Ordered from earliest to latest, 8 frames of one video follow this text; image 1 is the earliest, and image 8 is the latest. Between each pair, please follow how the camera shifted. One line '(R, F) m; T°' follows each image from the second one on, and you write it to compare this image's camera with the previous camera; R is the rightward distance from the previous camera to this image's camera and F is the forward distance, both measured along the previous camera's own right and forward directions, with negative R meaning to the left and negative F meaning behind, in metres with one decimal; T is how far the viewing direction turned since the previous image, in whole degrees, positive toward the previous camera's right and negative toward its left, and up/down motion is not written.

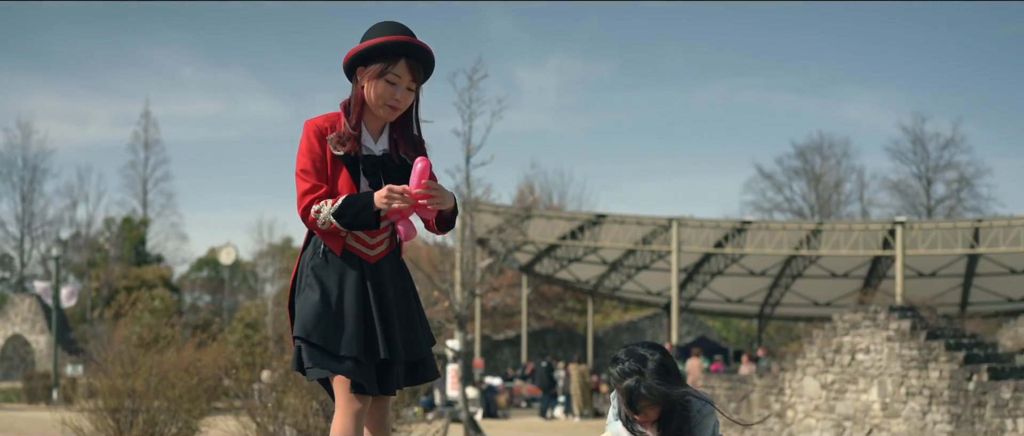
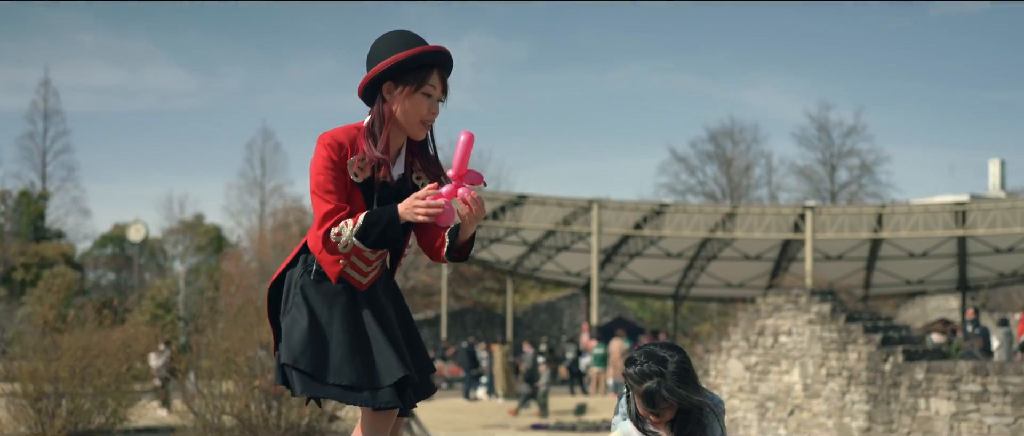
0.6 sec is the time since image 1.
(-0.3, 0.0) m; +5°
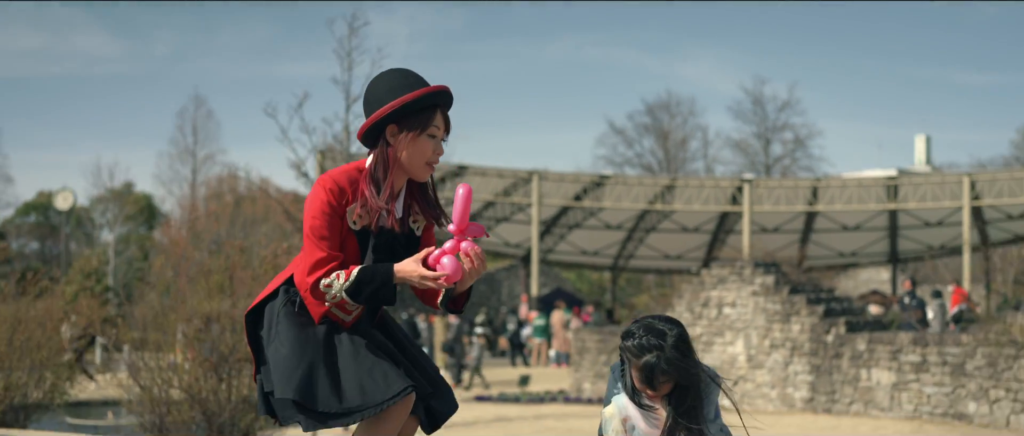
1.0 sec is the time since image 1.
(-0.2, +0.3) m; +4°
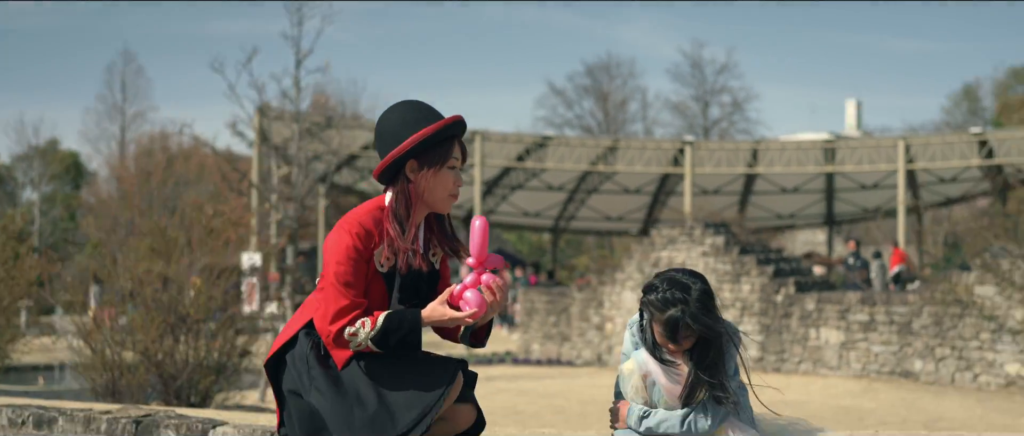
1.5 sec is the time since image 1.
(-0.2, +0.3) m; +4°
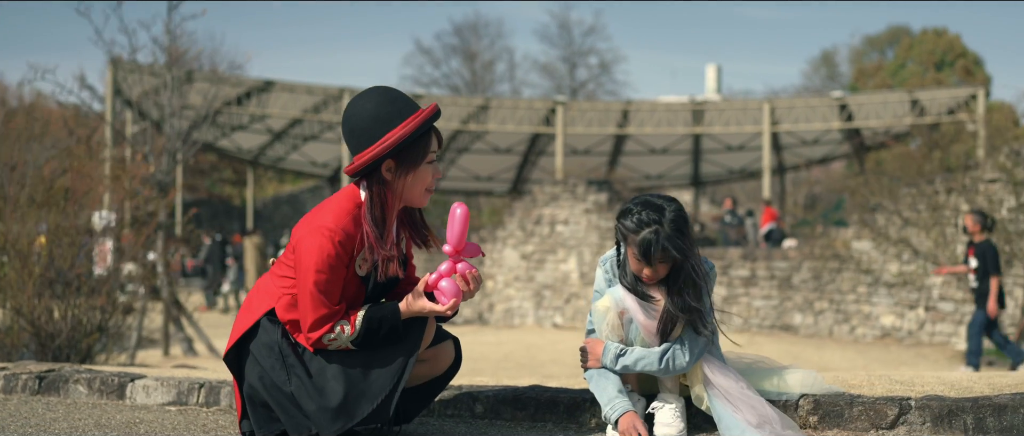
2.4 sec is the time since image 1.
(-0.3, +0.5) m; +8°
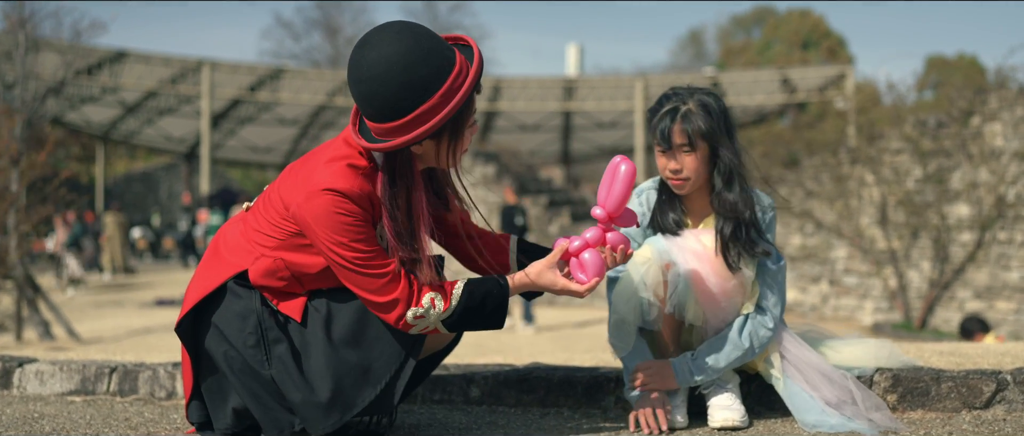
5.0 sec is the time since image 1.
(-0.4, +0.7) m; +9°
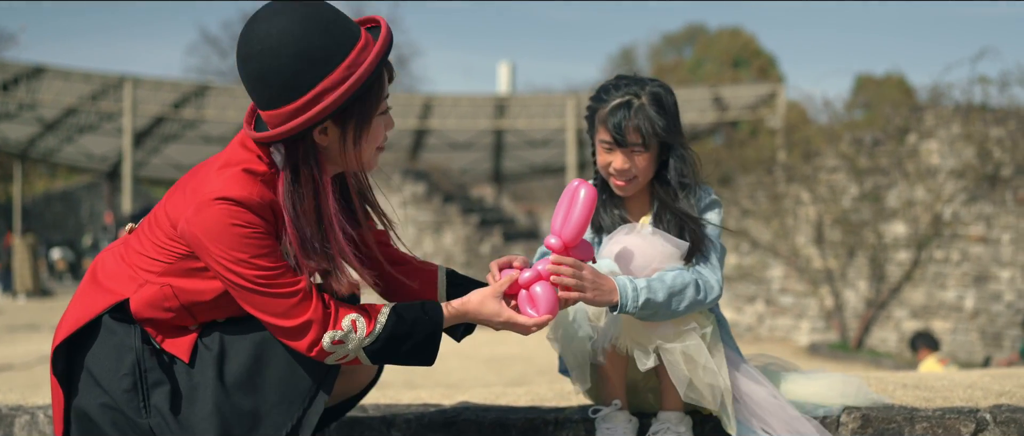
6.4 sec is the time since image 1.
(0.0, +0.4) m; +4°
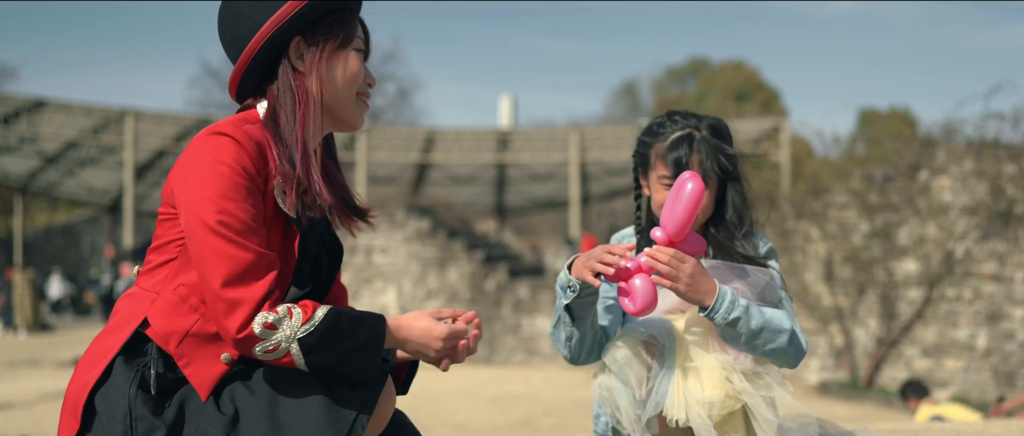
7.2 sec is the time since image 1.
(-0.1, 0.0) m; 0°
